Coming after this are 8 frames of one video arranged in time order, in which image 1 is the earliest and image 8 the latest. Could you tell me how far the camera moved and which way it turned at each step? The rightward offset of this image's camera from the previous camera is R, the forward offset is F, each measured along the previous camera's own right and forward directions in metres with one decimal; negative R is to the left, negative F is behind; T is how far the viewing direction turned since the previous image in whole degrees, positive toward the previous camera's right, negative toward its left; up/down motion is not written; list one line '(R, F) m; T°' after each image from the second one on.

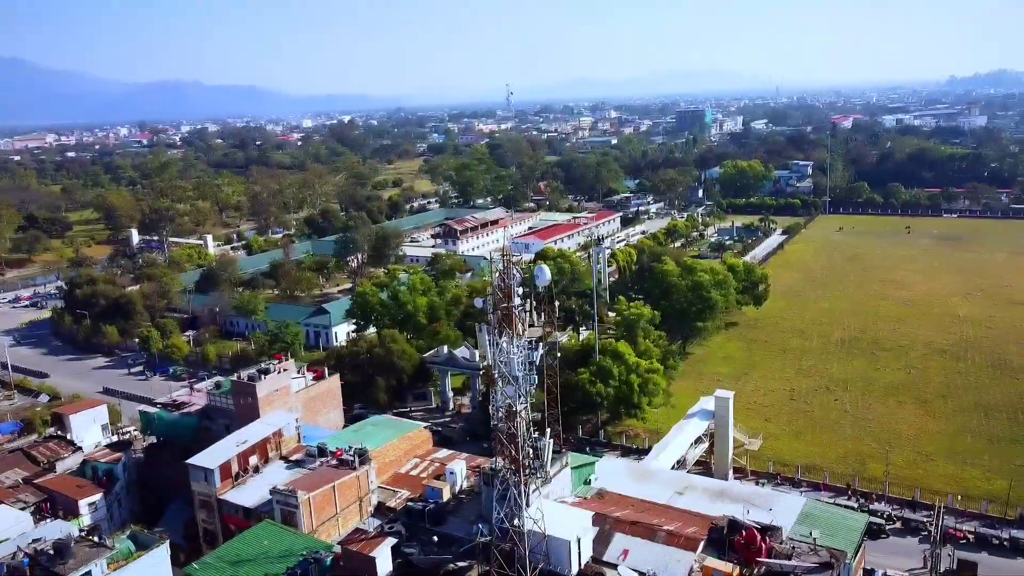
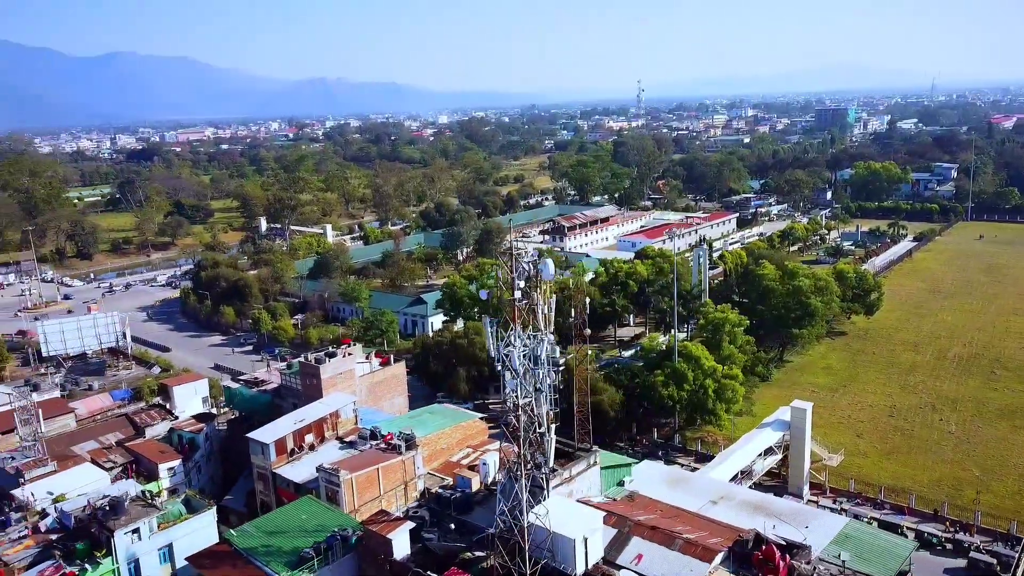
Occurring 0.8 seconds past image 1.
(+1.2, +0.1) m; -9°
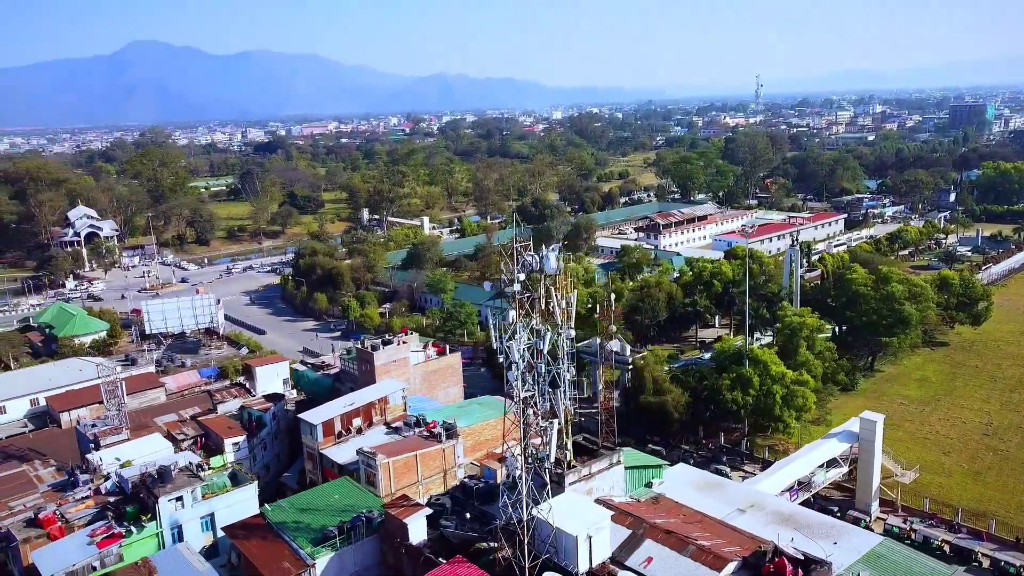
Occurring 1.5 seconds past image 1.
(+1.1, +0.1) m; -8°
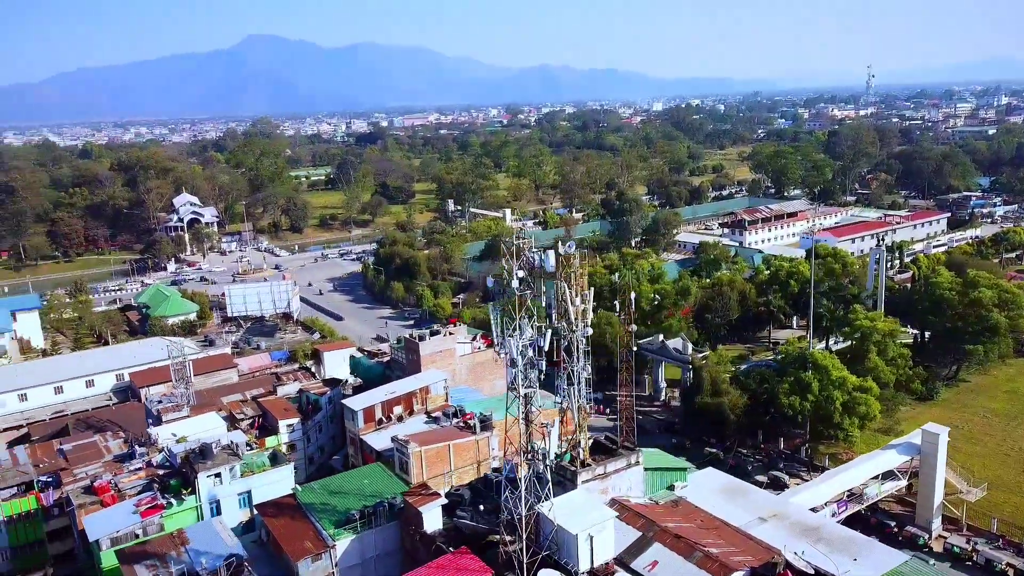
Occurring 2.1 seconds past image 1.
(+0.9, 0.0) m; -7°
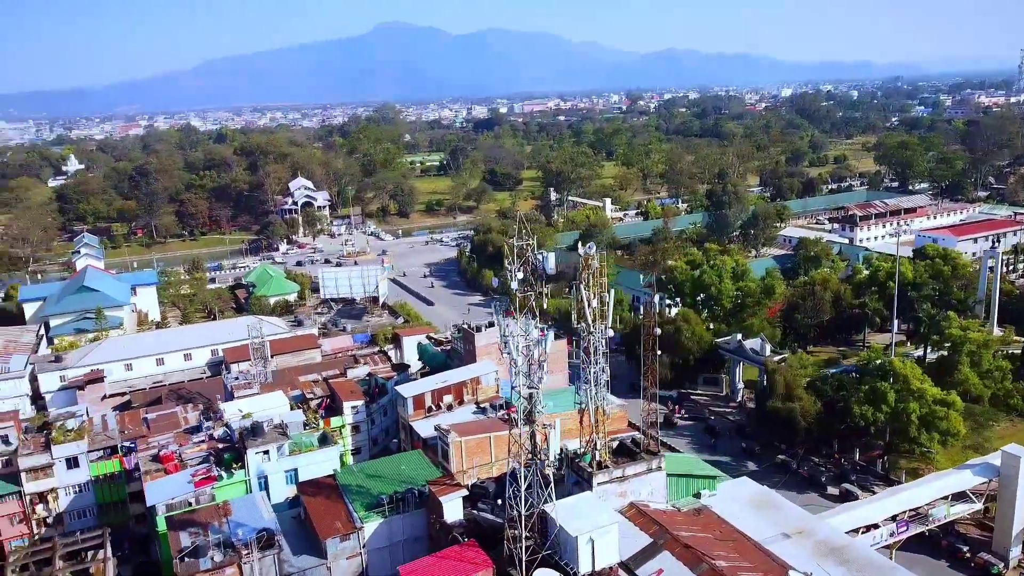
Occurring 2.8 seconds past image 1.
(+1.1, 0.0) m; -8°
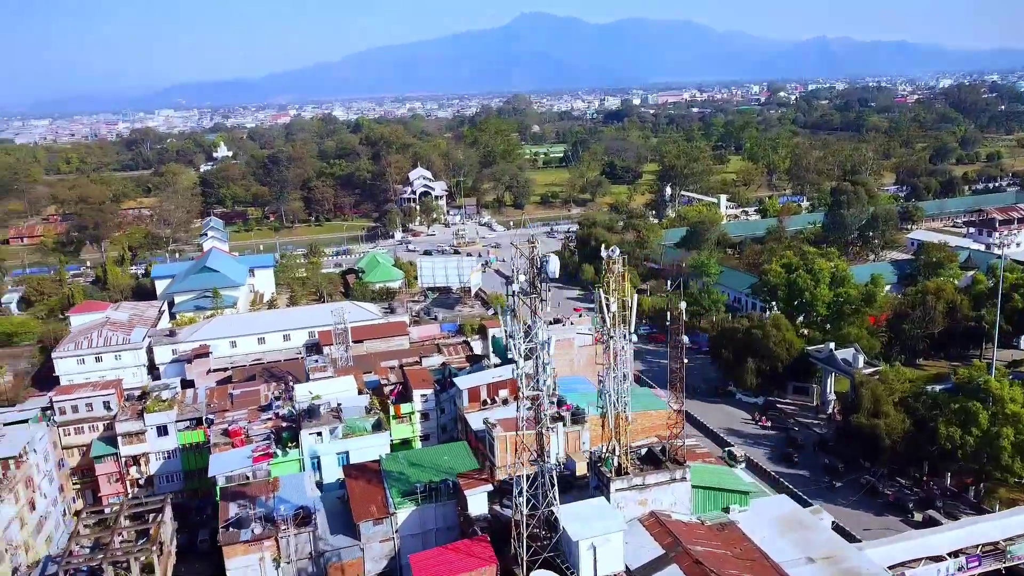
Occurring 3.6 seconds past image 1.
(+1.2, 0.0) m; -9°
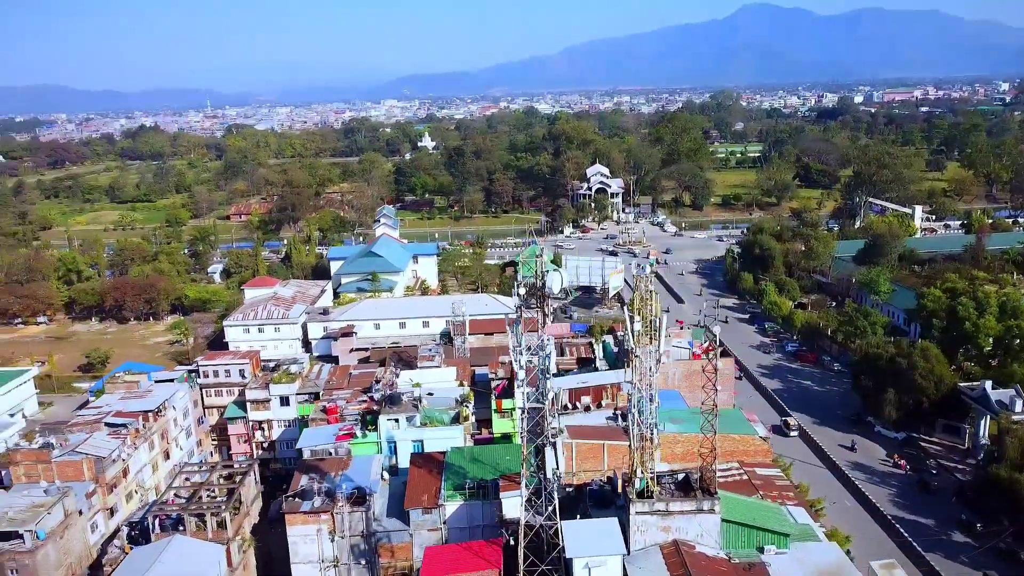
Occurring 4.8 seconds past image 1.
(+1.9, +0.2) m; -14°
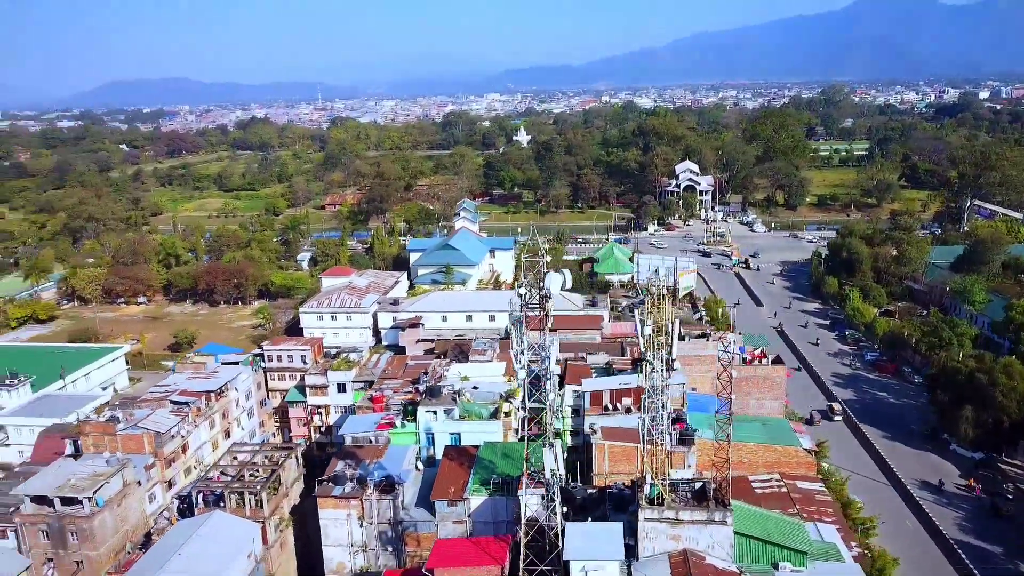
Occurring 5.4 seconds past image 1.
(+0.9, 0.0) m; -7°
